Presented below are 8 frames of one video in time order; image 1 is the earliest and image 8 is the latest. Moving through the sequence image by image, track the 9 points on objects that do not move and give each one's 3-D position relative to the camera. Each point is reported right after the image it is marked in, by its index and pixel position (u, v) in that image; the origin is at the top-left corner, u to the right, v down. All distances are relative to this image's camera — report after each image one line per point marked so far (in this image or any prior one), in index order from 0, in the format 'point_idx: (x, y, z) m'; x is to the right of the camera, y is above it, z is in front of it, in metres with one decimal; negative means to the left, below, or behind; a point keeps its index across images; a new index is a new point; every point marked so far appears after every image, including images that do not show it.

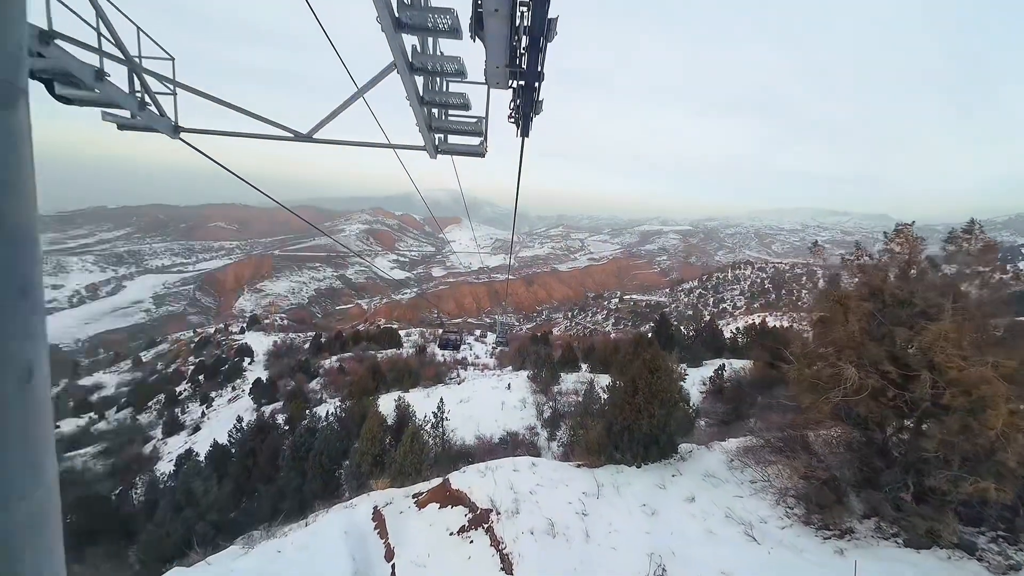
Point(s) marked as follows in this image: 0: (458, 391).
0: (-2.4, -4.6, +18.0) m
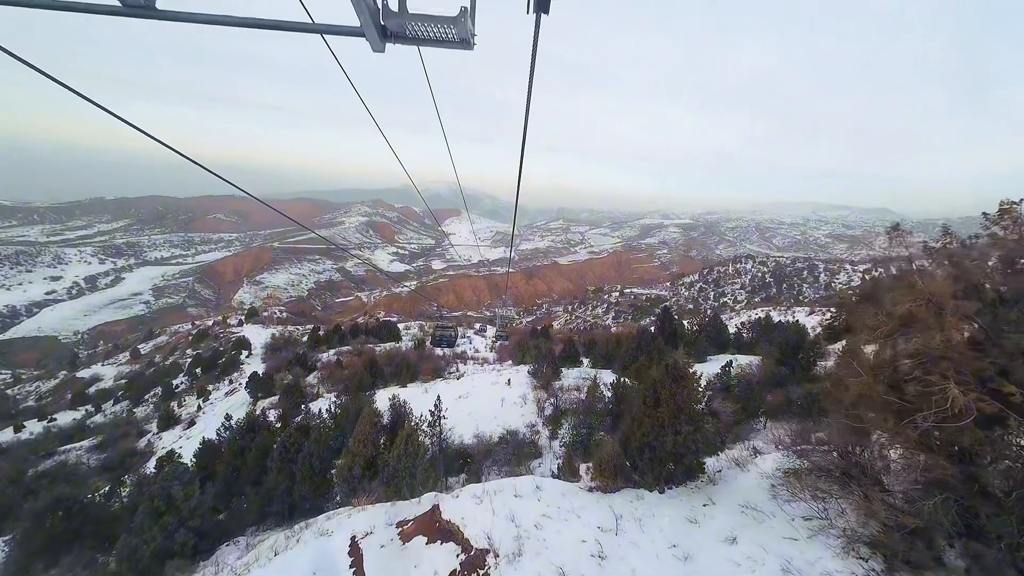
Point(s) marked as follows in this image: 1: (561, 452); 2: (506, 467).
0: (-2.4, -4.3, +17.6) m
1: (+1.3, -4.4, +10.8) m
2: (-0.2, -4.6, +10.3) m
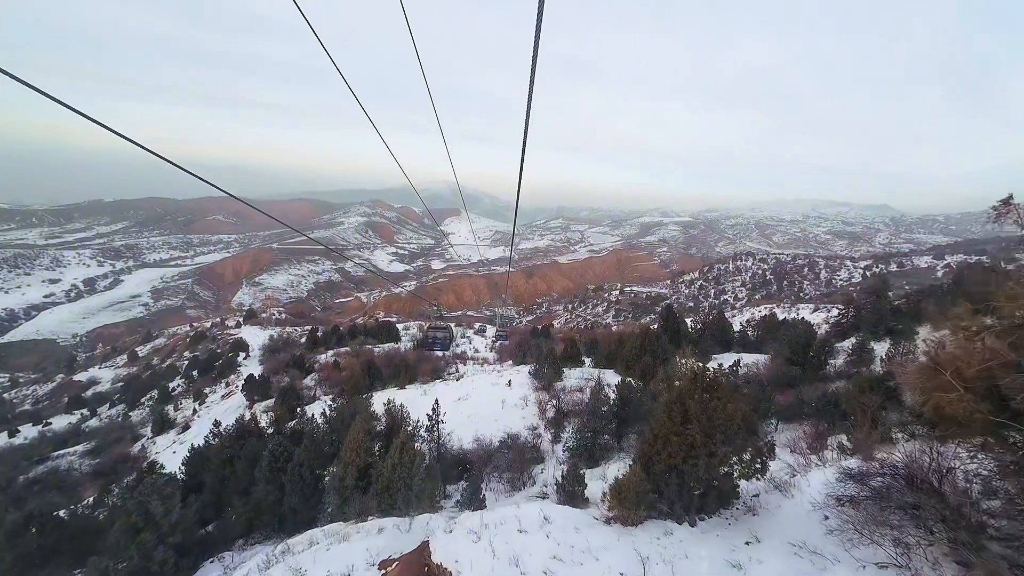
0: (-2.4, -4.3, +17.1) m
1: (+1.4, -4.4, +10.3) m
2: (-0.1, -4.5, +9.8) m
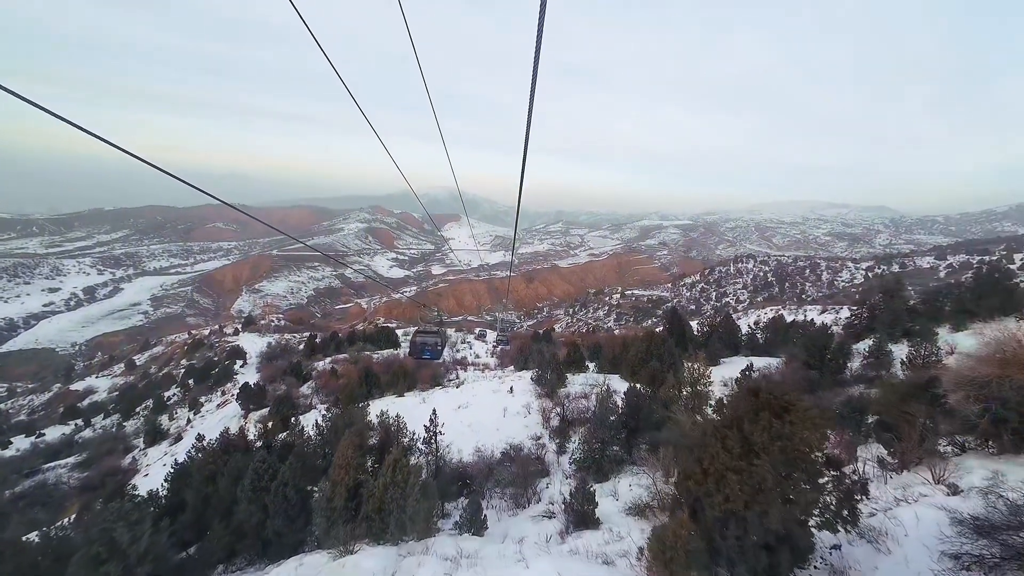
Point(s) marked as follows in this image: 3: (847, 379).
0: (-2.3, -4.4, +16.5) m
1: (+1.4, -4.4, +9.7) m
2: (0.0, -4.6, +9.2) m
3: (+10.2, -2.8, +12.1) m
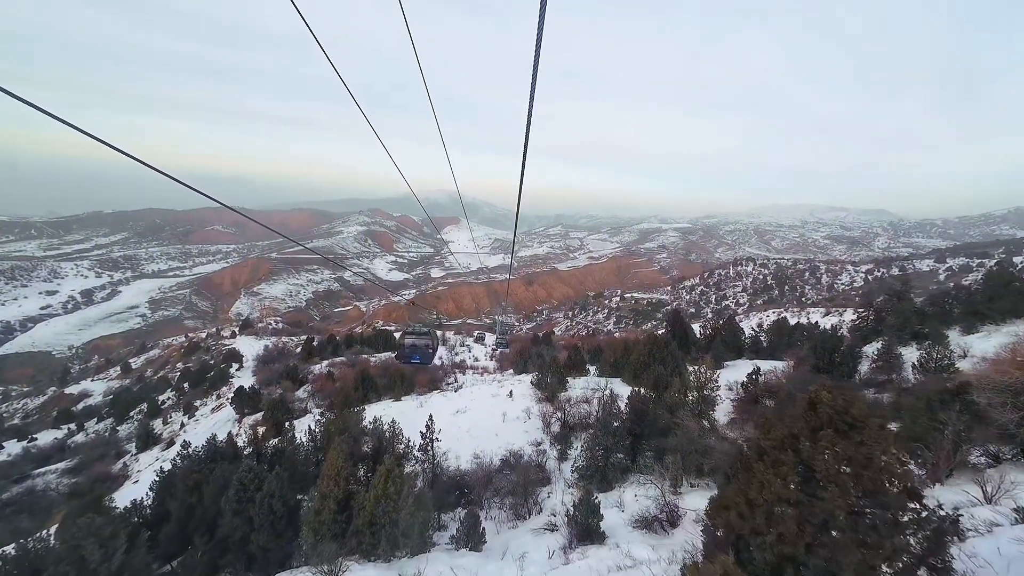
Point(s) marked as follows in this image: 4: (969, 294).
0: (-2.3, -4.5, +16.1) m
1: (+1.4, -4.4, +9.2) m
2: (-0.1, -4.6, +8.7) m
3: (+10.1, -2.8, +11.7) m
4: (+18.4, -0.2, +16.1) m
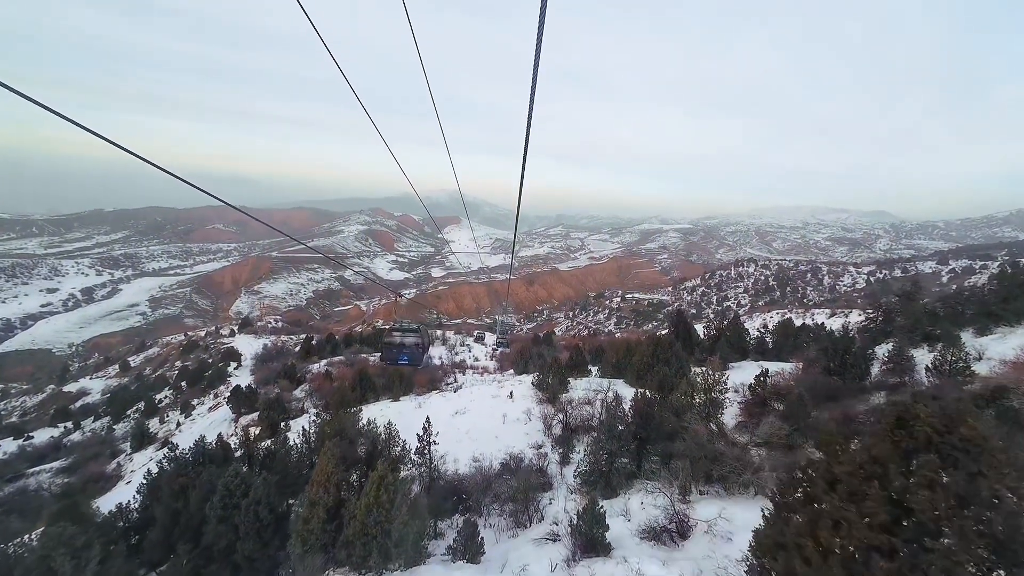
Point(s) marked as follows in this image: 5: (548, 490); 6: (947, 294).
0: (-2.3, -4.4, +15.7) m
1: (+1.4, -4.4, +8.9) m
2: (-0.1, -4.5, +8.4) m
3: (+10.2, -2.8, +11.3) m
4: (+18.4, -0.3, +15.7) m
5: (+0.8, -4.6, +9.1) m
6: (+19.5, -0.3, +17.9) m
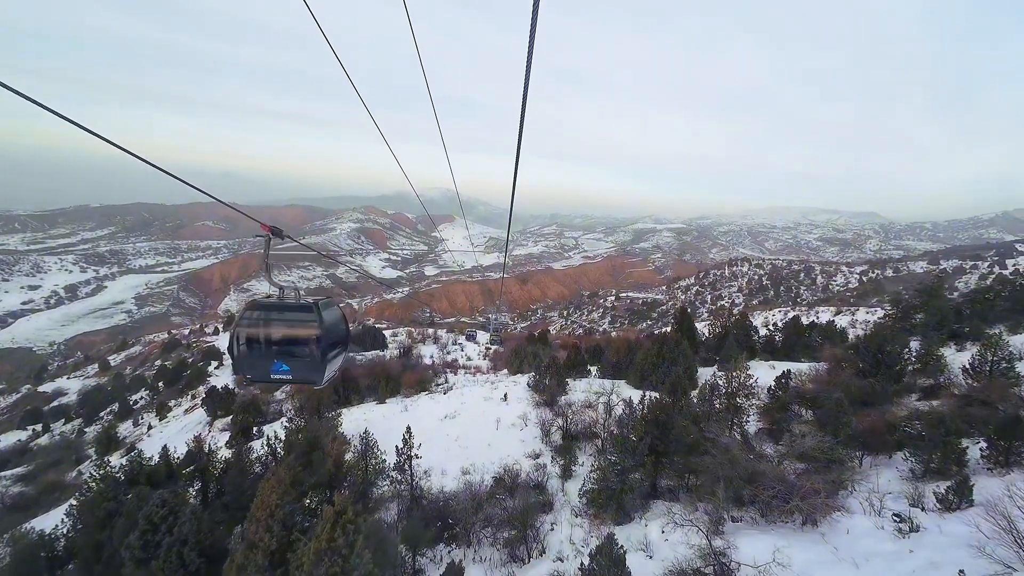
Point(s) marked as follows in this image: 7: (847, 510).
0: (-2.5, -4.1, +14.3) m
1: (+1.3, -4.1, +7.6) m
2: (-0.1, -4.3, +7.1) m
3: (+10.0, -2.6, +10.2) m
4: (+18.2, -0.1, +14.6) m
5: (+0.7, -4.3, +7.8) m
6: (+19.3, -0.1, +16.9) m
7: (+4.9, -3.3, +5.8) m
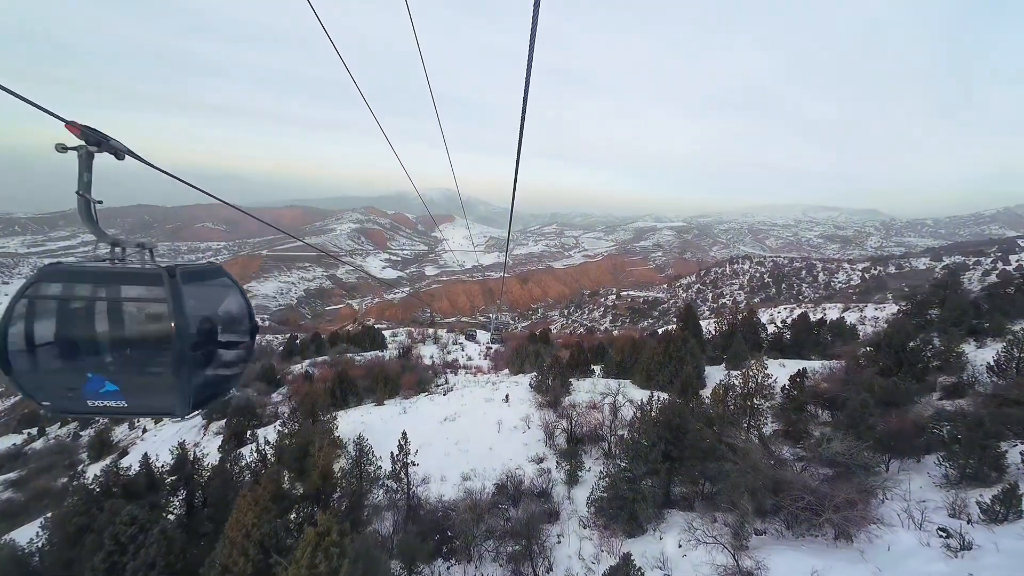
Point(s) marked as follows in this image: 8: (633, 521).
0: (-2.4, -4.1, +13.8) m
1: (+1.4, -4.0, +7.1) m
2: (-0.1, -4.2, +6.5) m
3: (+10.1, -2.4, +9.6) m
4: (+18.3, +0.1, +14.1) m
5: (+0.8, -4.2, +7.3) m
6: (+19.3, +0.2, +16.3) m
7: (+5.0, -3.1, +5.3) m
8: (+2.0, -3.8, +6.6) m
